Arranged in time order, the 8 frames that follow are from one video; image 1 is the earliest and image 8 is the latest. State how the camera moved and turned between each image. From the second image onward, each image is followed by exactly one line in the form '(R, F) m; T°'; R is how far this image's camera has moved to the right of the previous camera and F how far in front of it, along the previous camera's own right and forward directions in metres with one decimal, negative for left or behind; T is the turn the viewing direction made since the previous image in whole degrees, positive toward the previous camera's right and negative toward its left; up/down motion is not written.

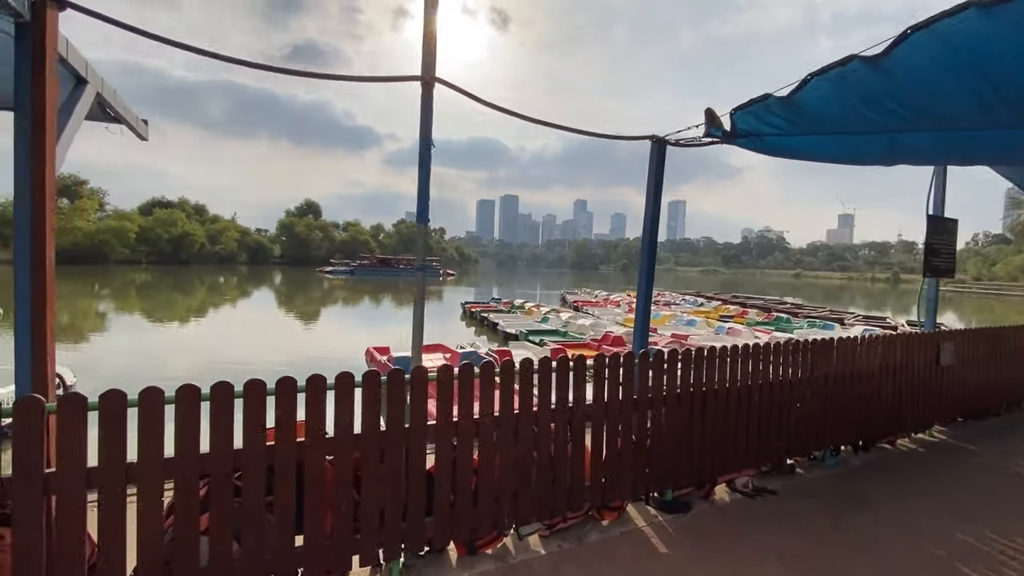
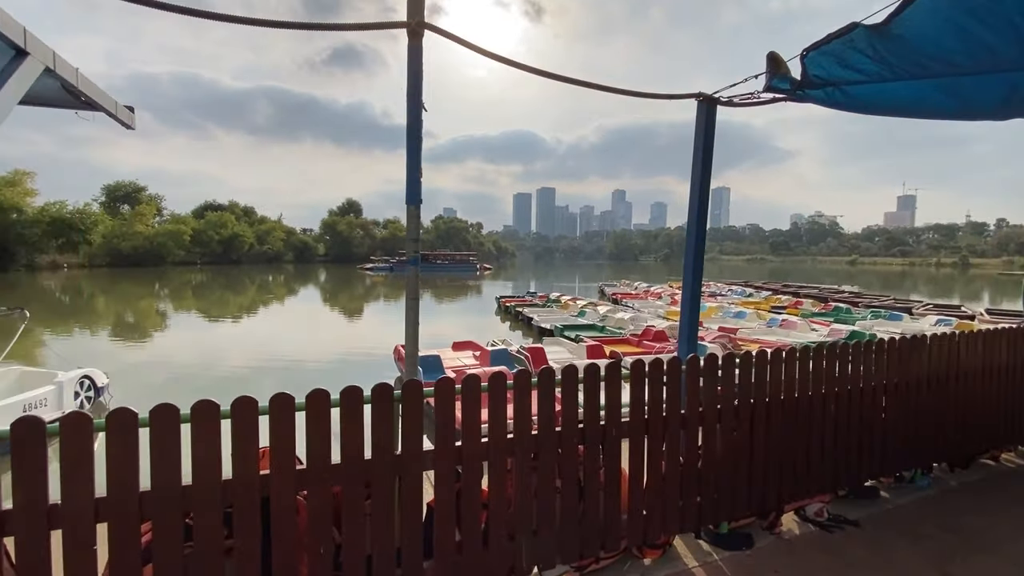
(+0.1, +0.6) m; -5°
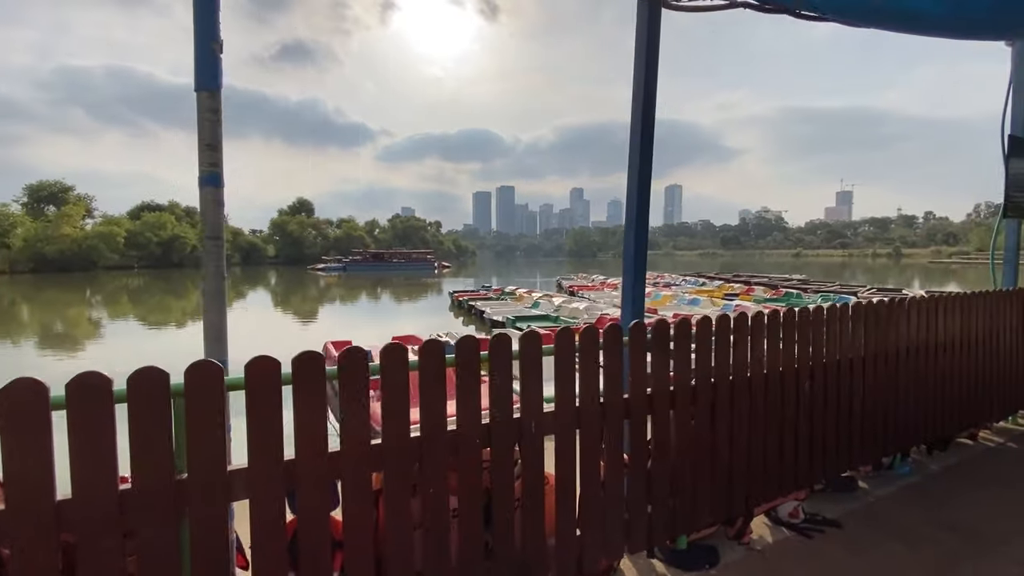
(+0.4, +0.8) m; +5°
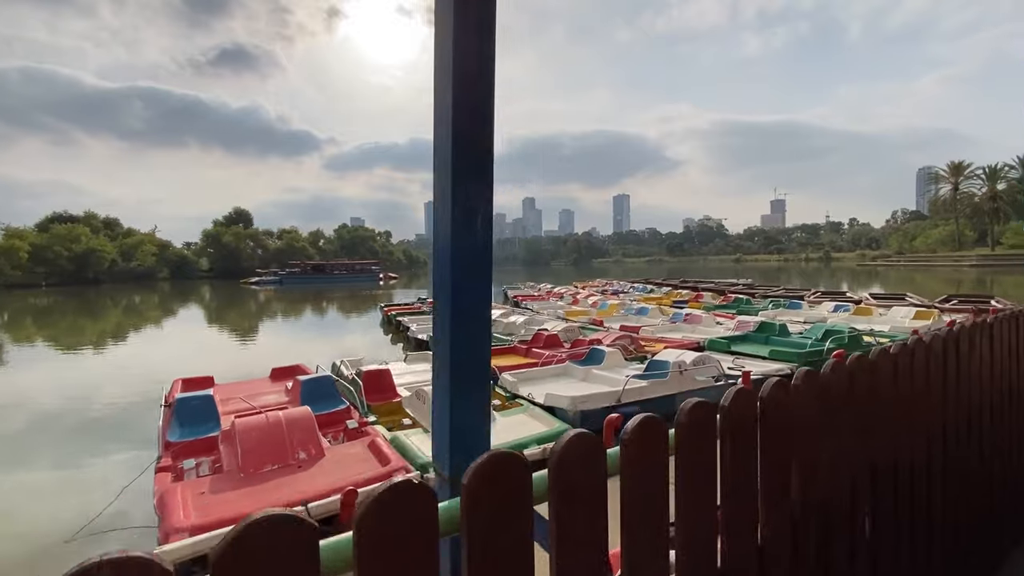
(+0.7, +1.8) m; +5°
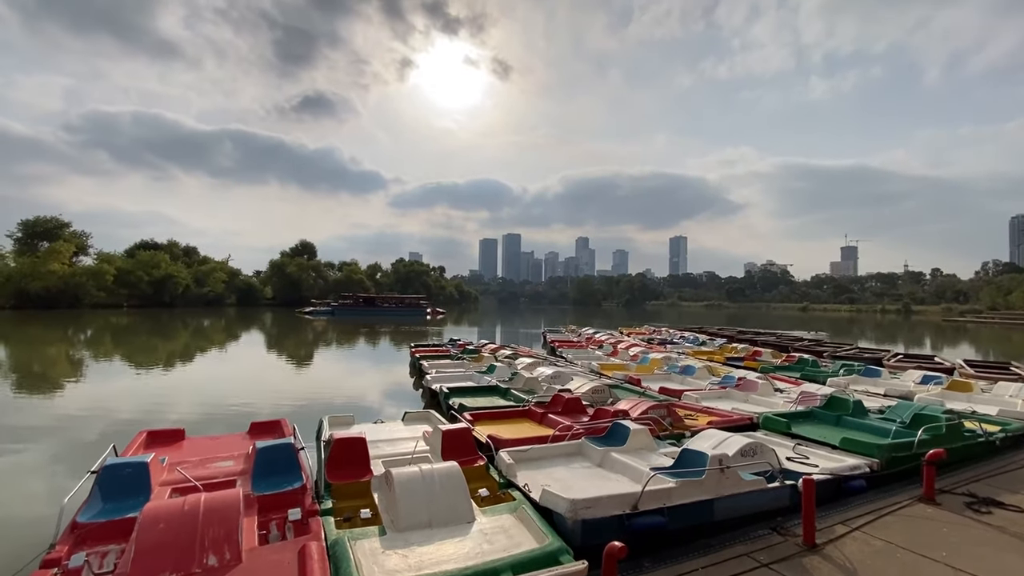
(+0.6, +1.2) m; -6°
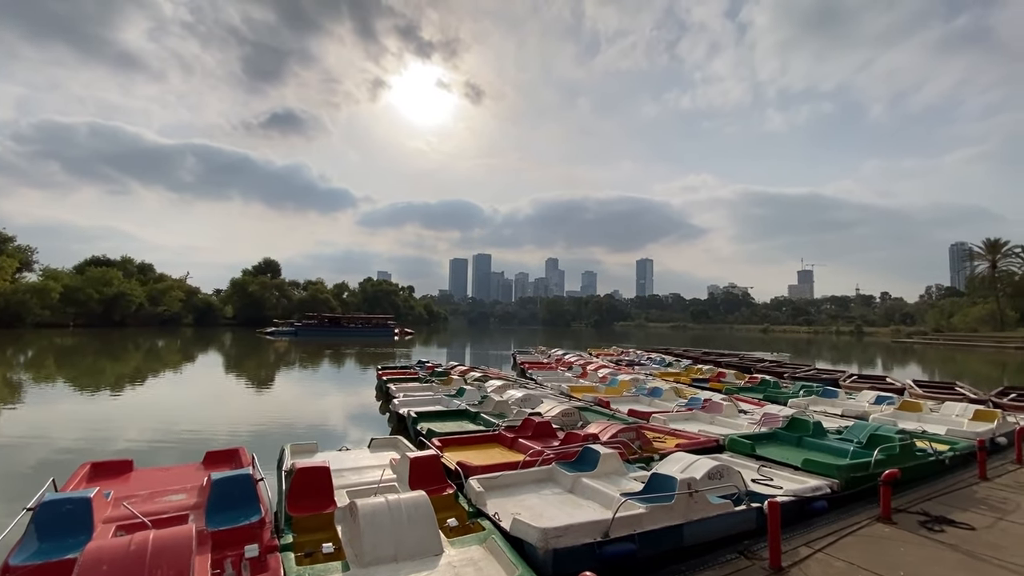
(0.0, 0.0) m; +4°
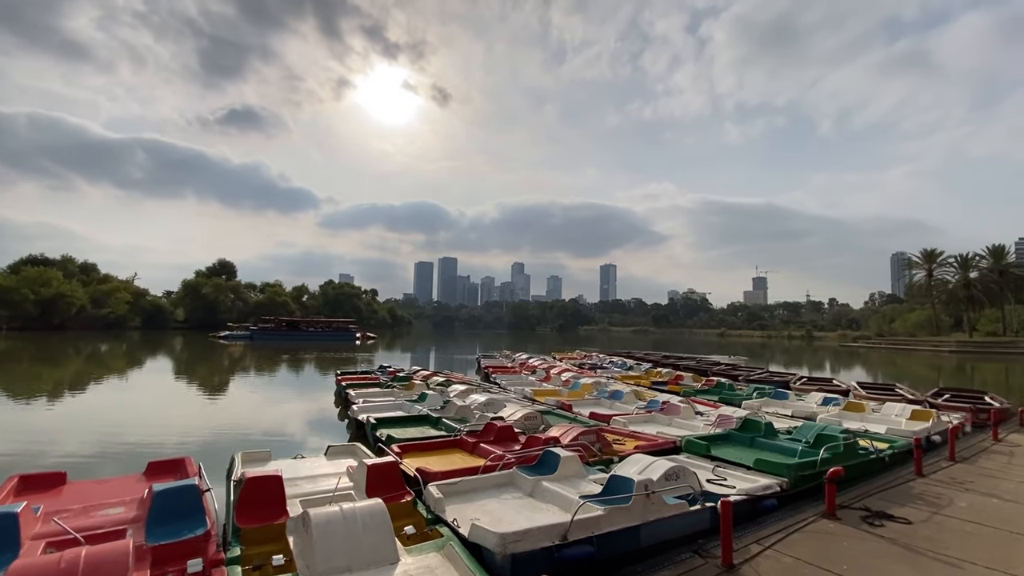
(+0.1, 0.0) m; +4°
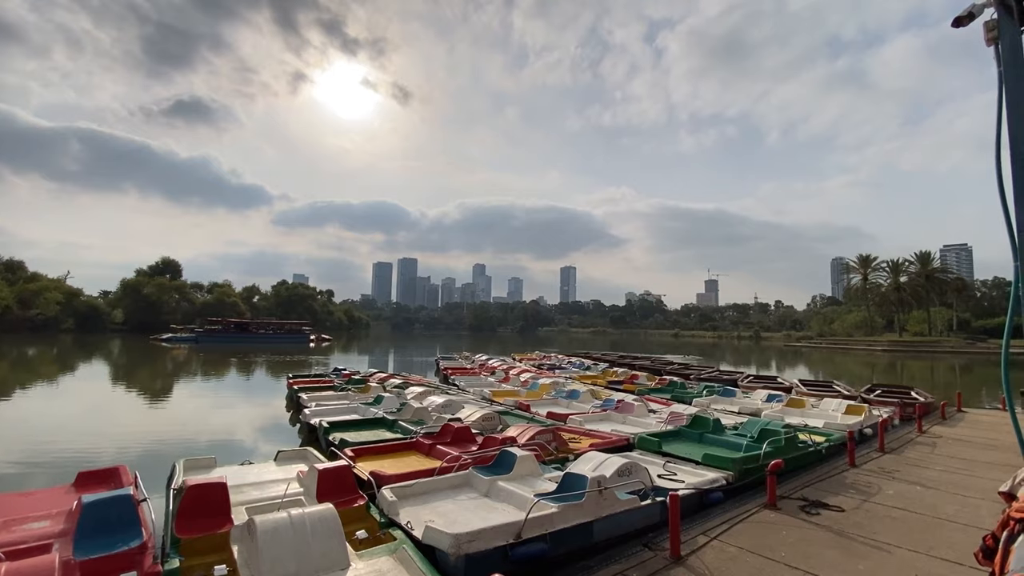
(+0.1, 0.0) m; +5°
